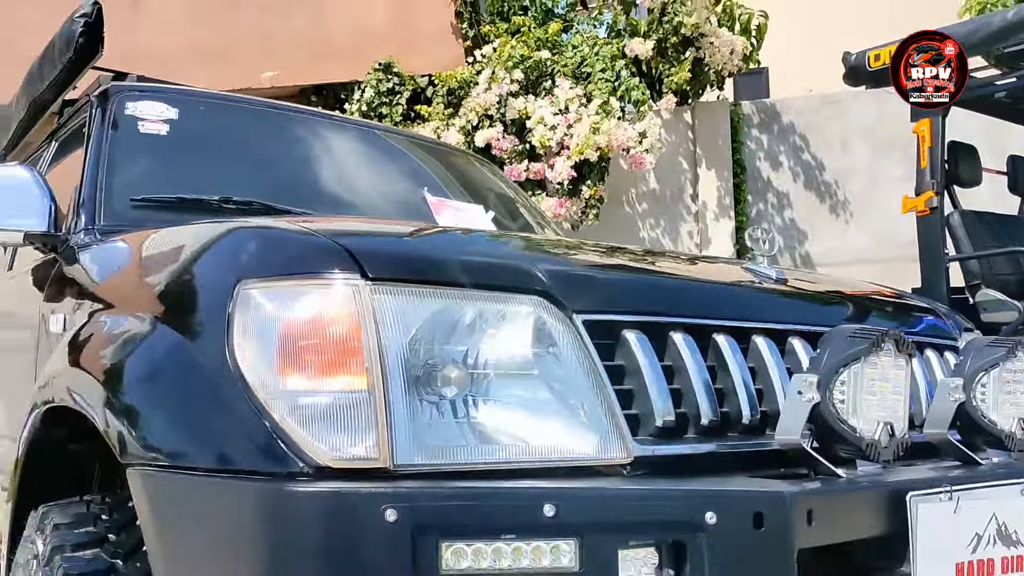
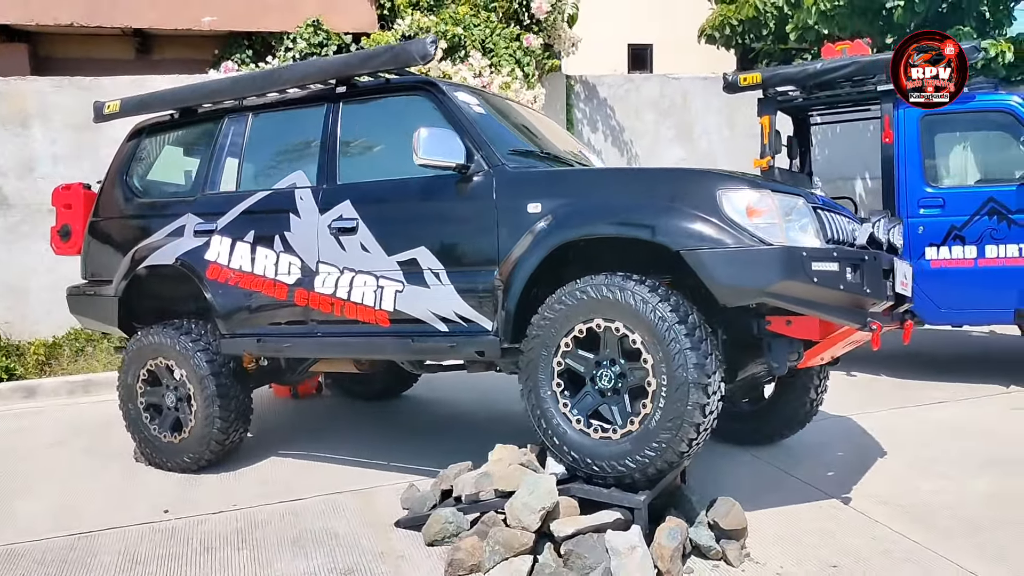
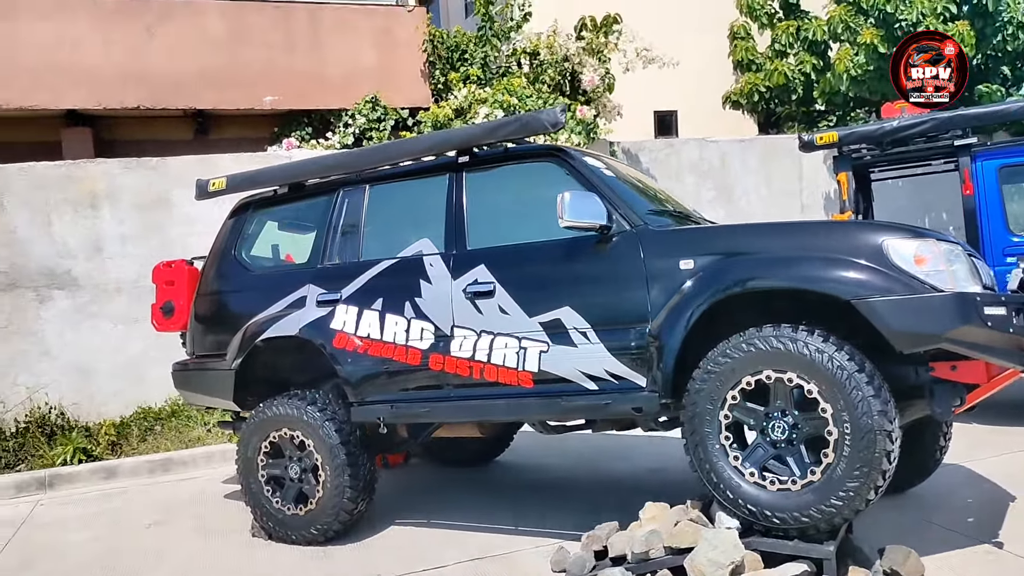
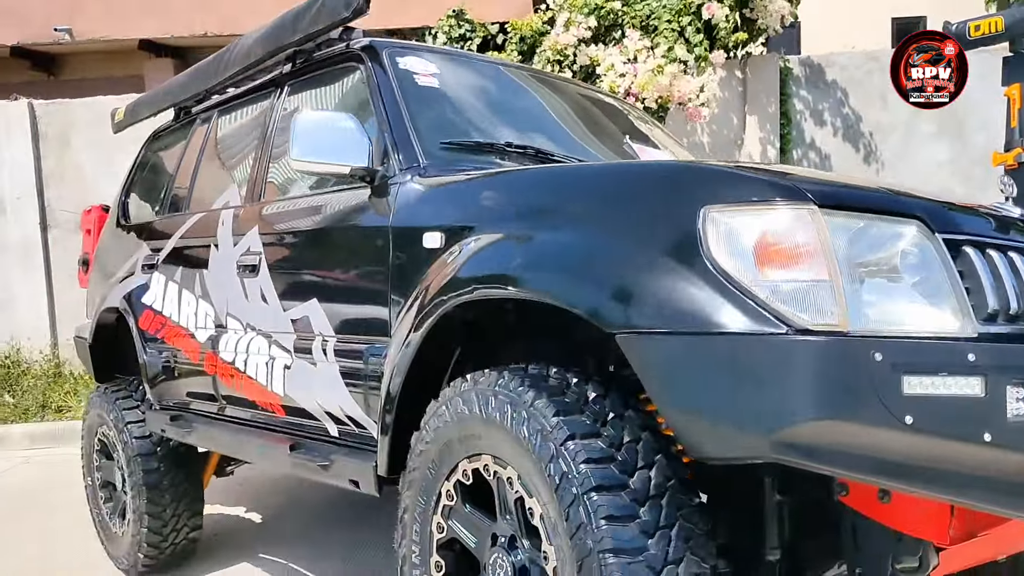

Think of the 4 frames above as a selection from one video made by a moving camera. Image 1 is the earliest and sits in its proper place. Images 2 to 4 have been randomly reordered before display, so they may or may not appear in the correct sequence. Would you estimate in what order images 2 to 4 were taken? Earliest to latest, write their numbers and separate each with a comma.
4, 2, 3
